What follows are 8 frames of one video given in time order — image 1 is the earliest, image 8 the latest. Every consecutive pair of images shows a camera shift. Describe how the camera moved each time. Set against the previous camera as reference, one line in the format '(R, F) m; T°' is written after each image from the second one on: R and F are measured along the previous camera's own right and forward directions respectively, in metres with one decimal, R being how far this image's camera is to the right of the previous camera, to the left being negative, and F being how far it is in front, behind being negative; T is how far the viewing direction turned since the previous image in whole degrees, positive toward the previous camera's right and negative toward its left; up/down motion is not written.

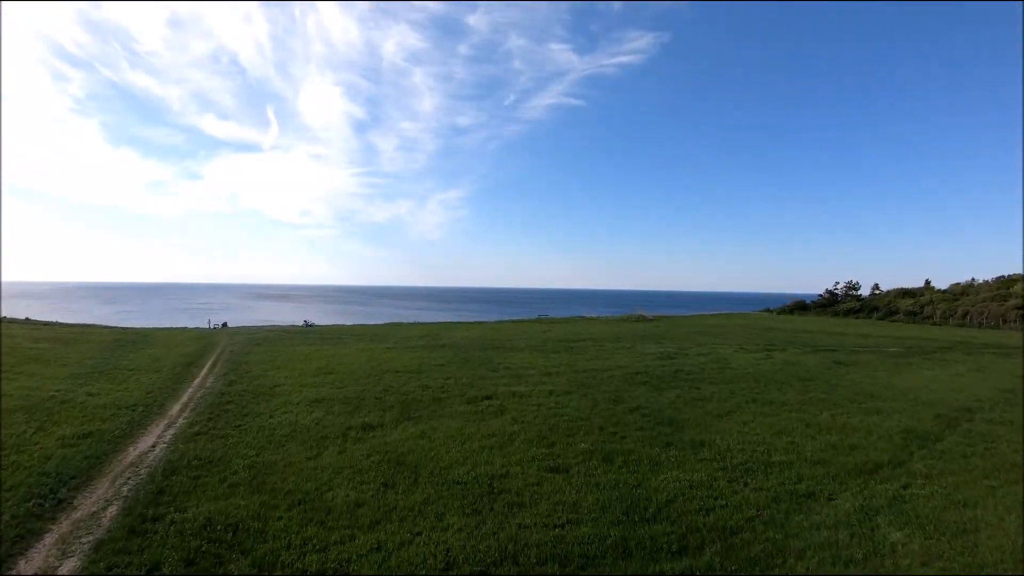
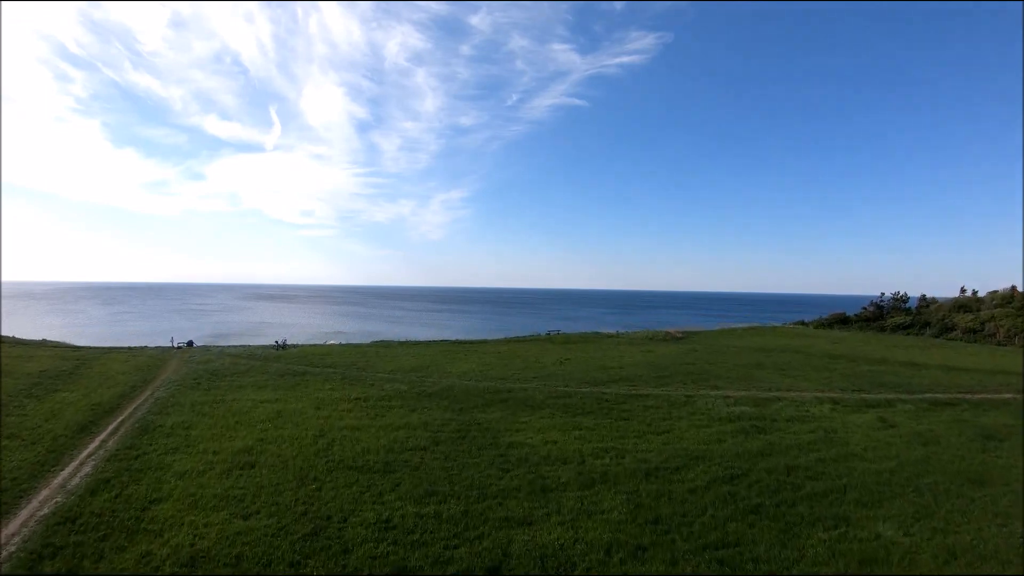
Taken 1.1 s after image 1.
(-0.4, +5.8) m; 0°
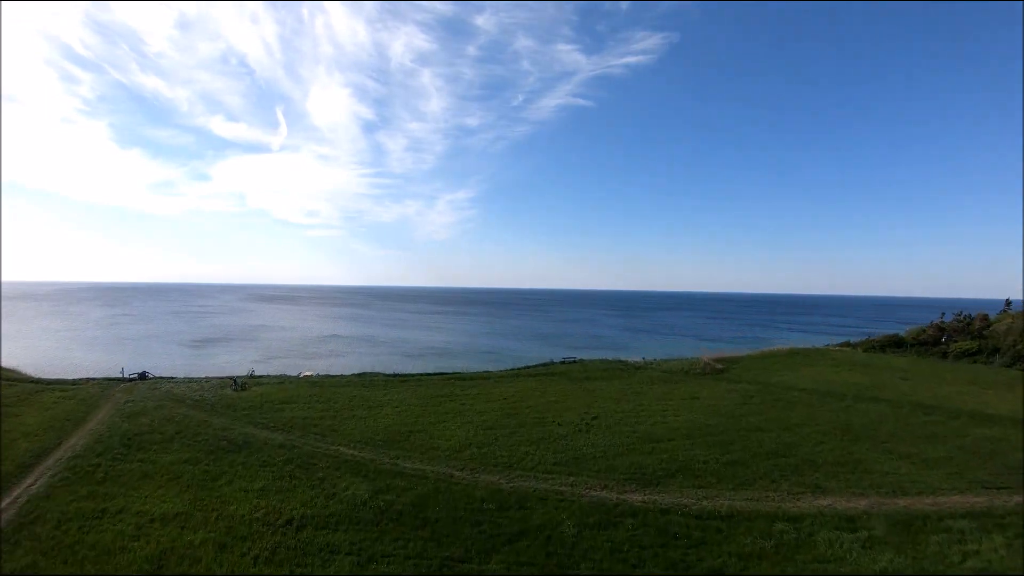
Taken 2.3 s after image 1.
(-0.2, +5.6) m; -1°
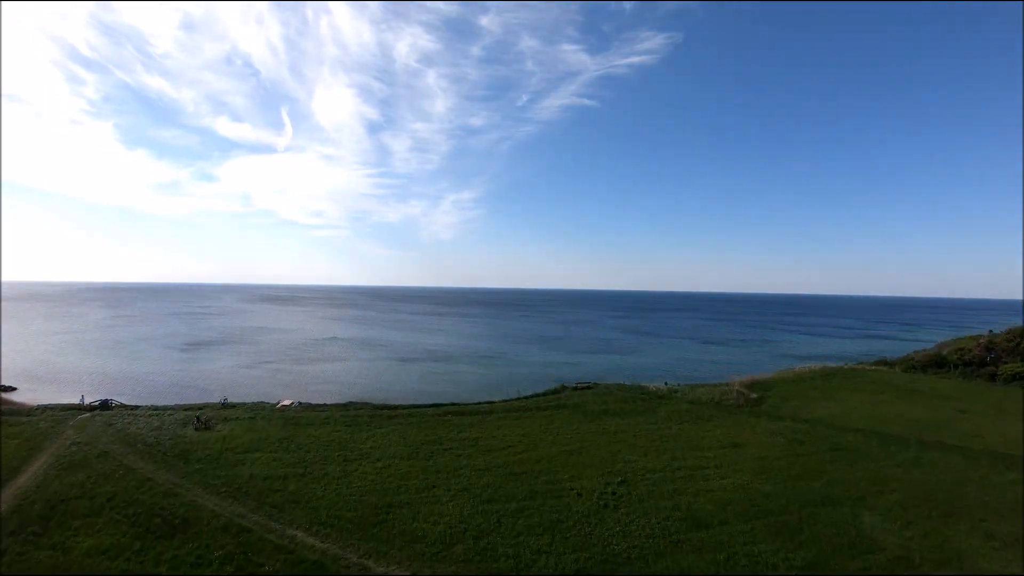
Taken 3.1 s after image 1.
(-0.1, +3.4) m; 0°
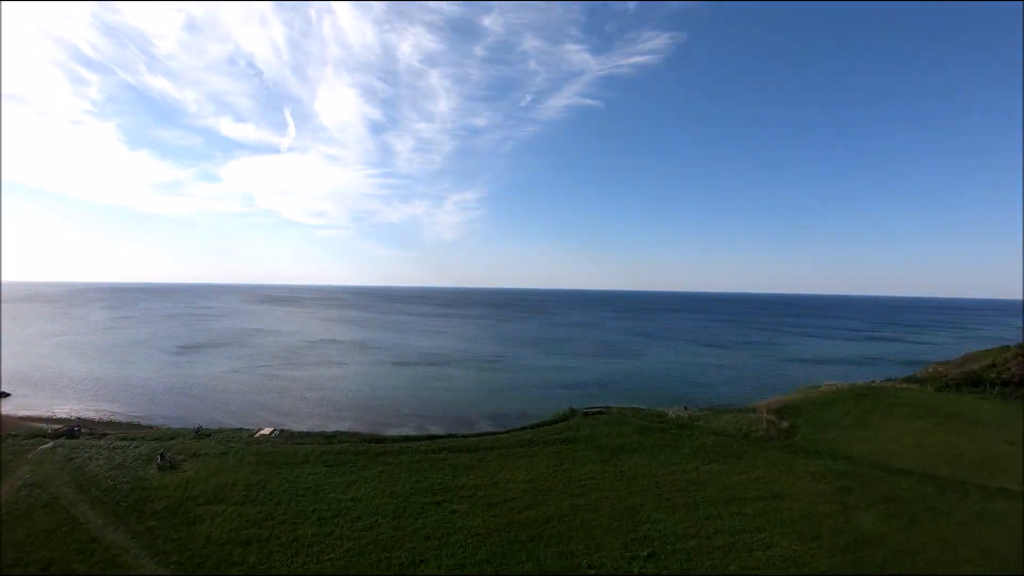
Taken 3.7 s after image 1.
(0.0, +2.5) m; 0°
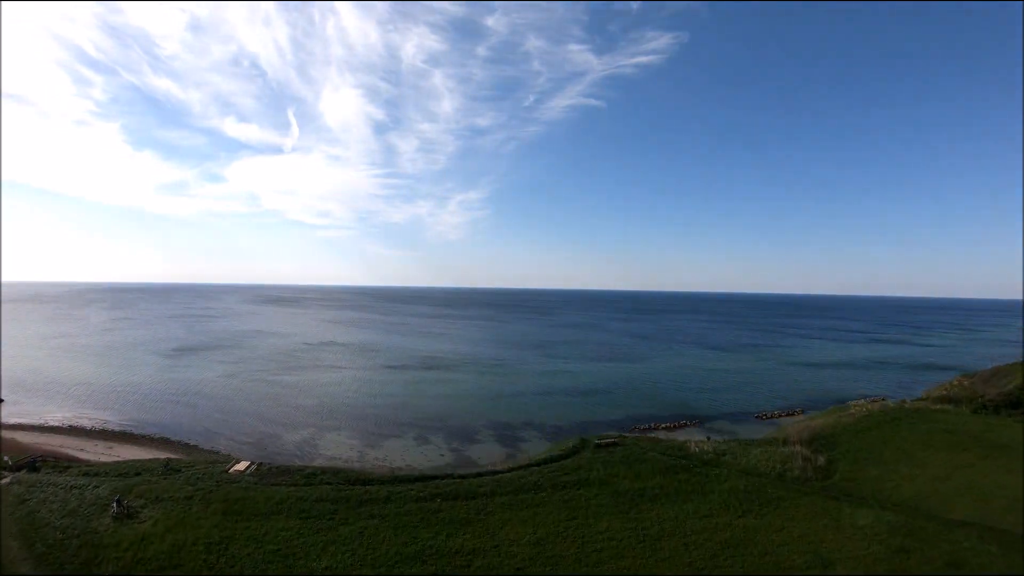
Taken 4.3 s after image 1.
(+3.8, -1.1) m; 0°
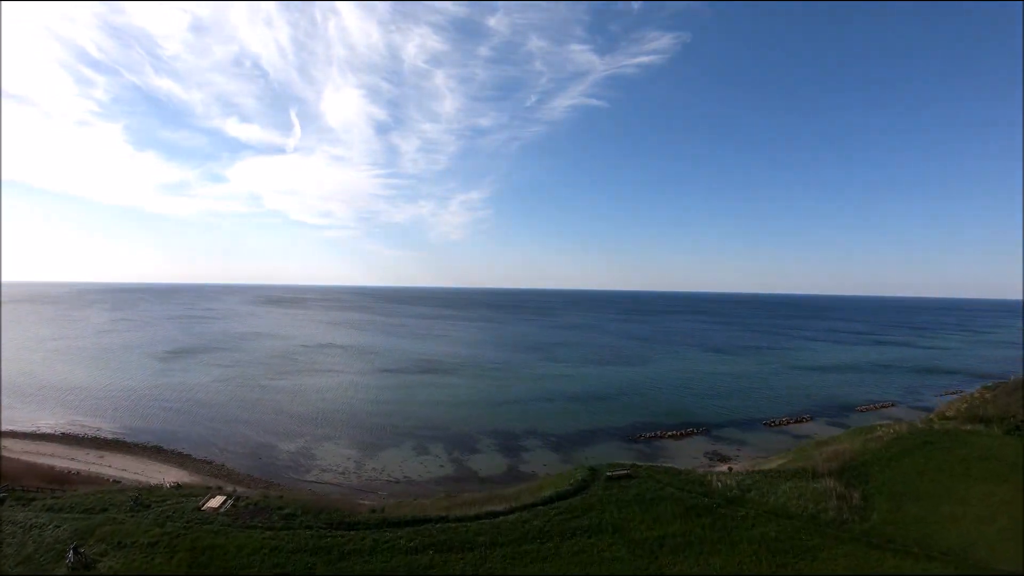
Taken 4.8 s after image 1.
(-0.1, +1.9) m; 0°
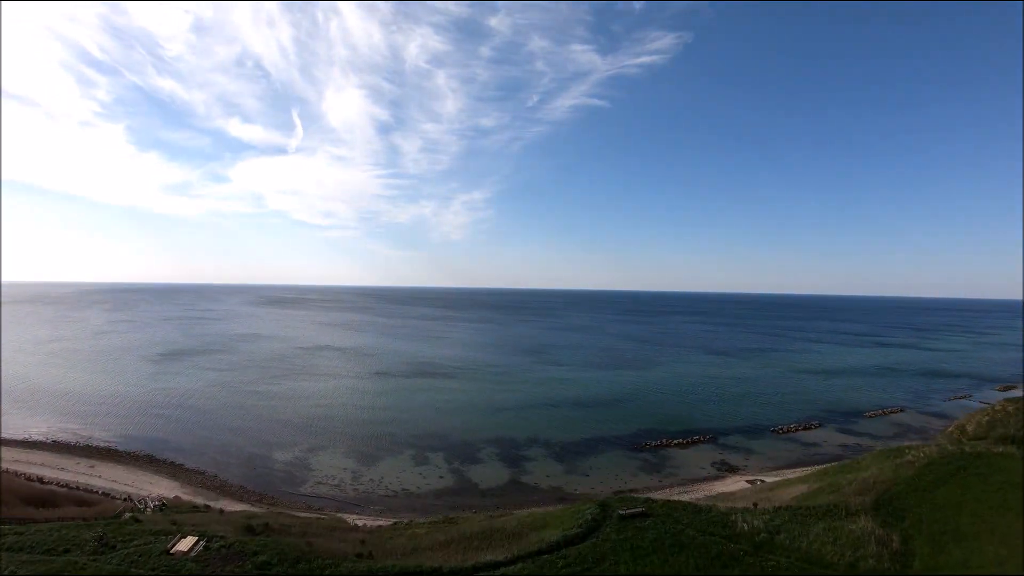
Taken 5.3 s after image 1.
(0.0, +1.9) m; 0°
